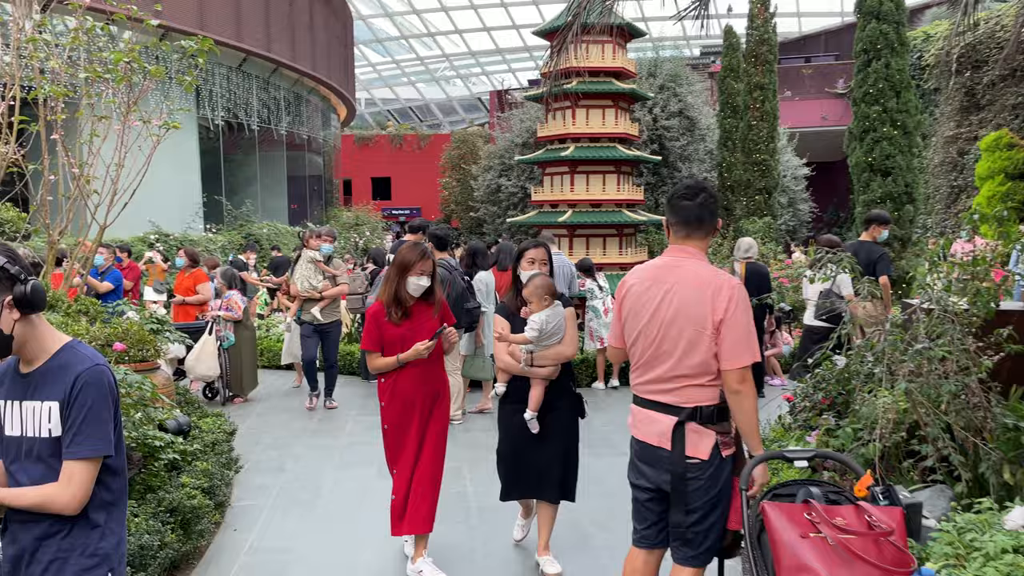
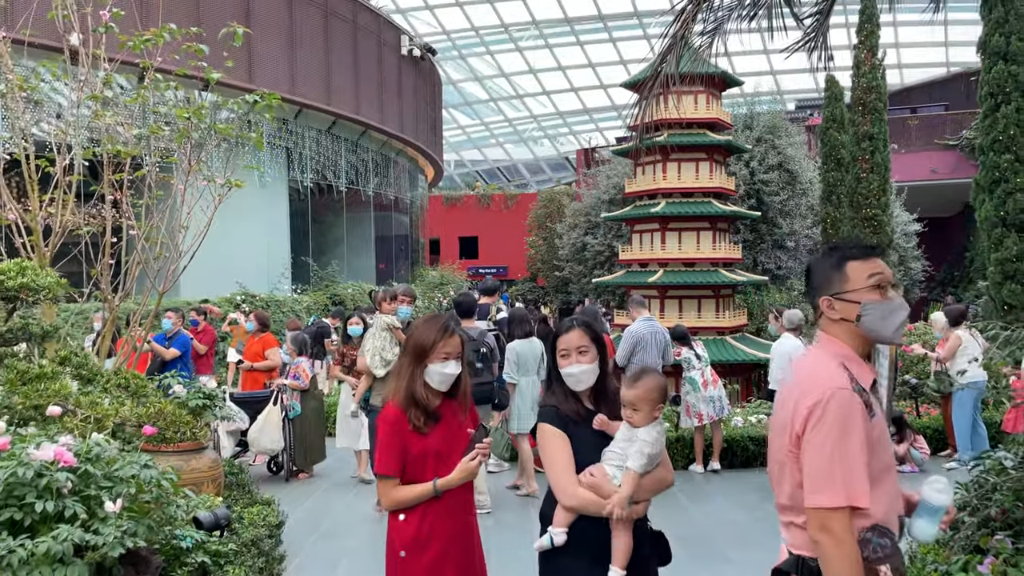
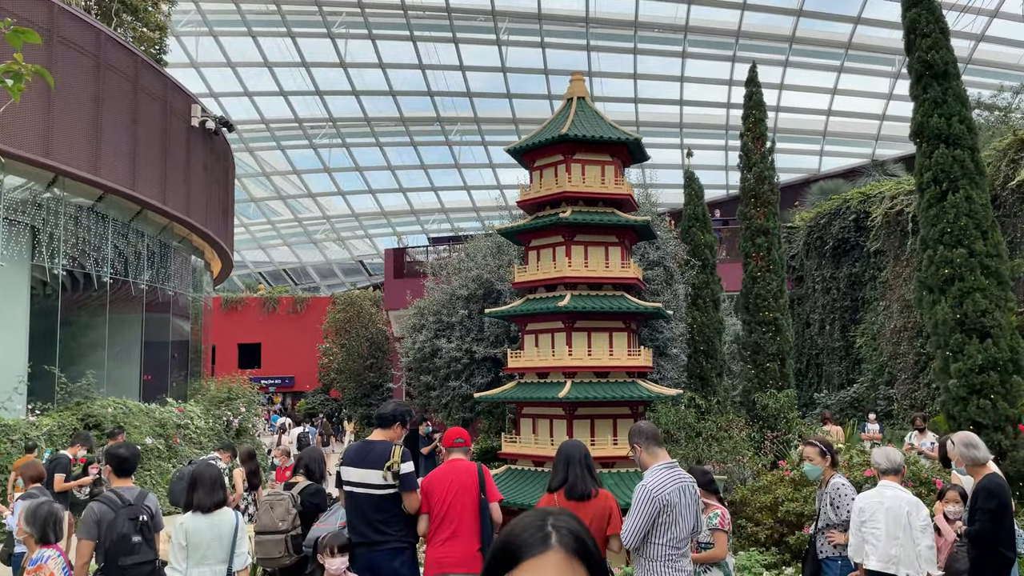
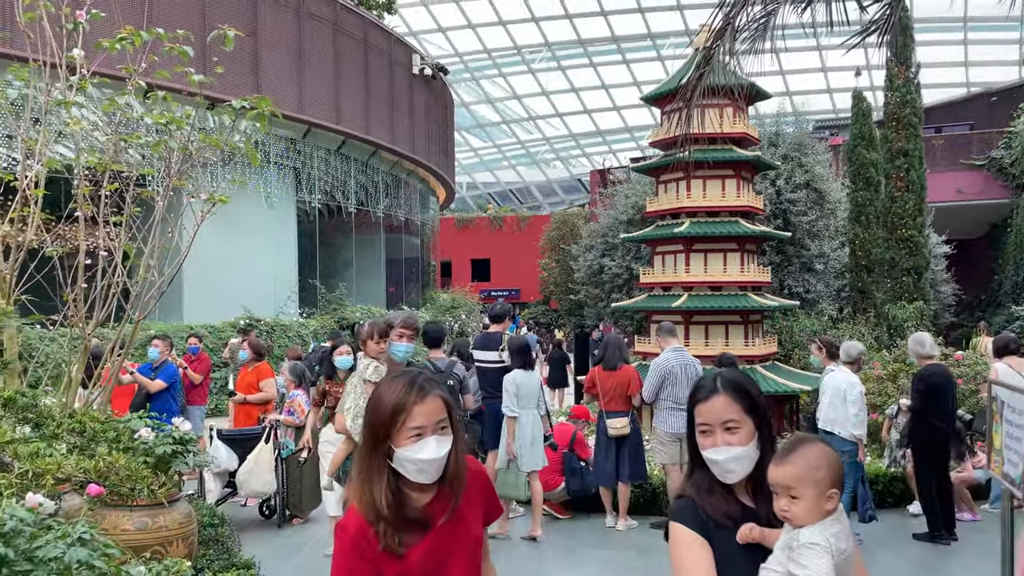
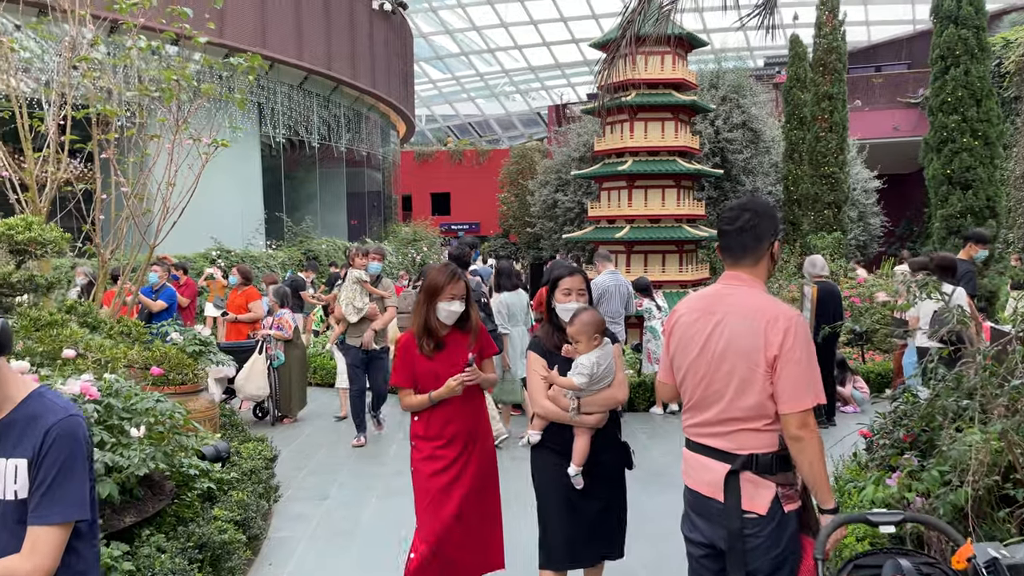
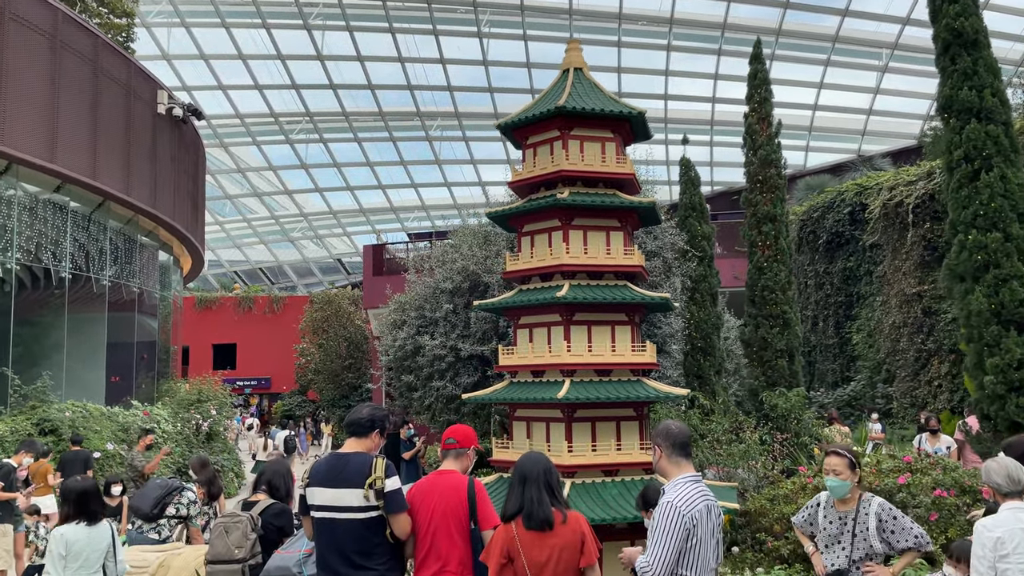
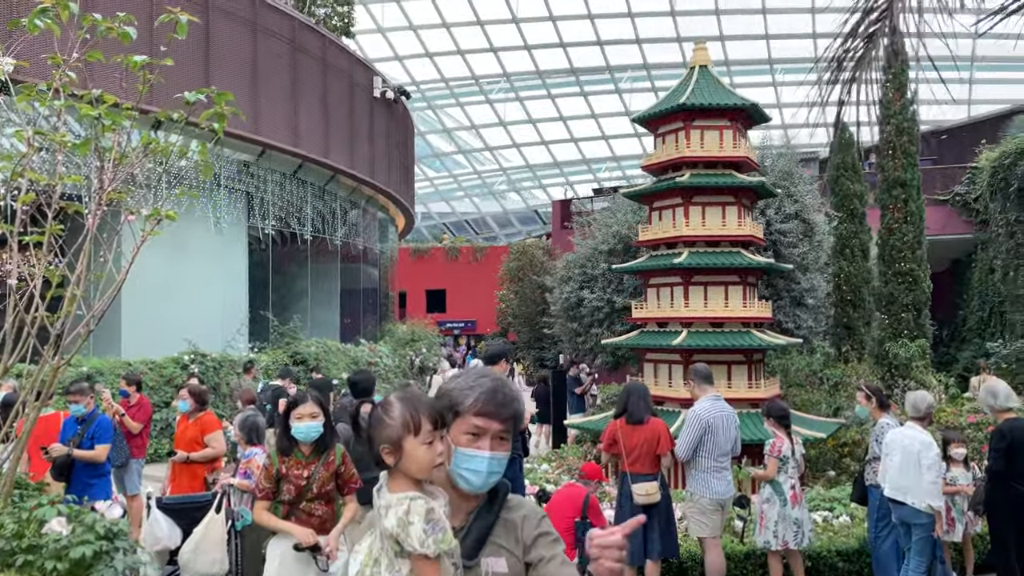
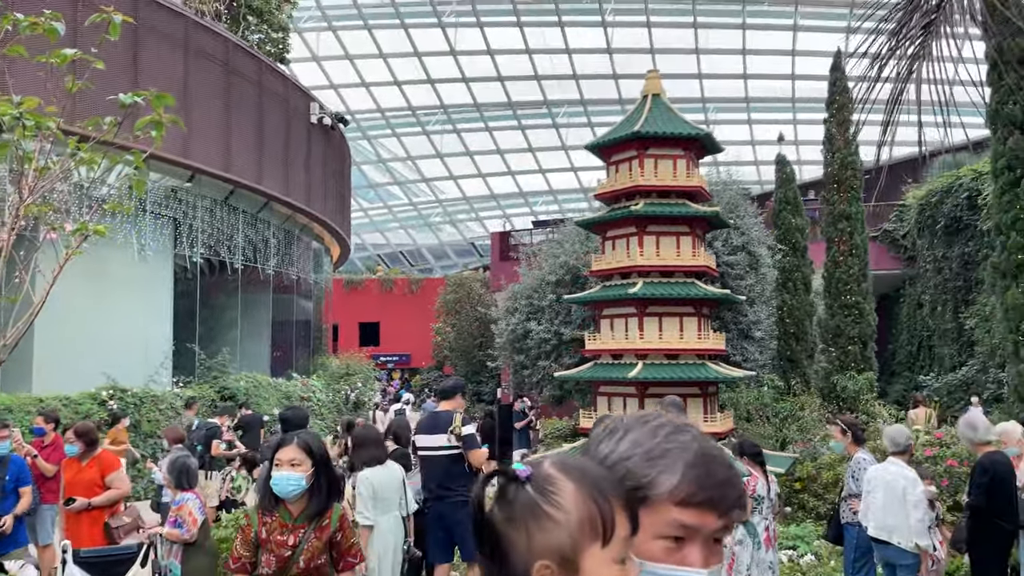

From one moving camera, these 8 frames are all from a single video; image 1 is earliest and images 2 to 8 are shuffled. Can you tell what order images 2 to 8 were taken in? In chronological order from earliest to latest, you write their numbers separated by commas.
5, 2, 4, 7, 8, 3, 6
